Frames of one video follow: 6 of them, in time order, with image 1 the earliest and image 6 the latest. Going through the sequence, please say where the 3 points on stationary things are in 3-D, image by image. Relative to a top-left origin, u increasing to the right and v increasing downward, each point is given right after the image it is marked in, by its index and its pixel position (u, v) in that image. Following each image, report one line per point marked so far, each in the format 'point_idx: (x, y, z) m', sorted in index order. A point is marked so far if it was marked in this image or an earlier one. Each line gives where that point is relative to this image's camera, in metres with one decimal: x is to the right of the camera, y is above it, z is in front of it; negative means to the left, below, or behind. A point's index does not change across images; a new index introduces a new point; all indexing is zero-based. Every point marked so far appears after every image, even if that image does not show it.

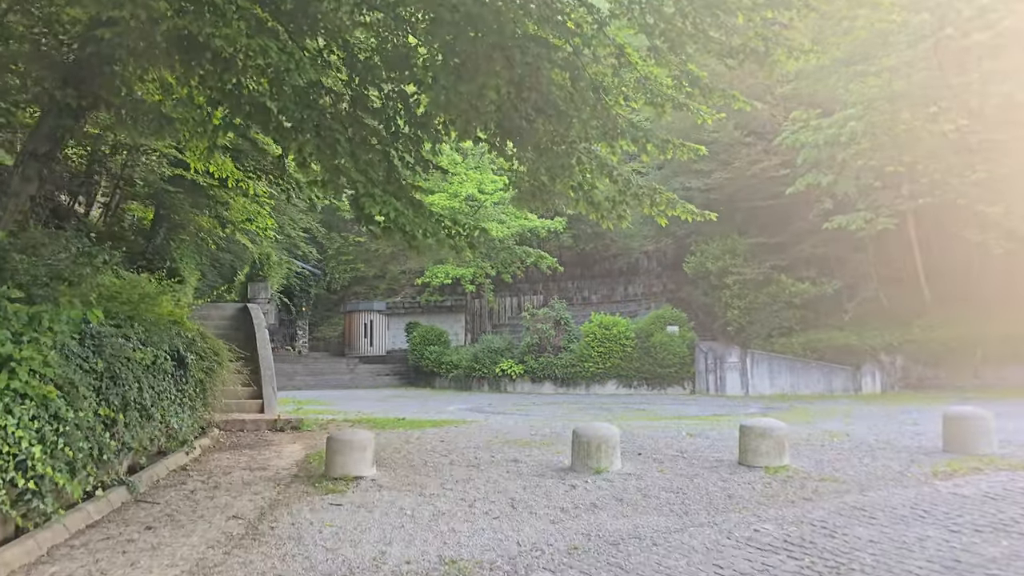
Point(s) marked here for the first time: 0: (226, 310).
0: (-3.1, -0.3, +10.3) m
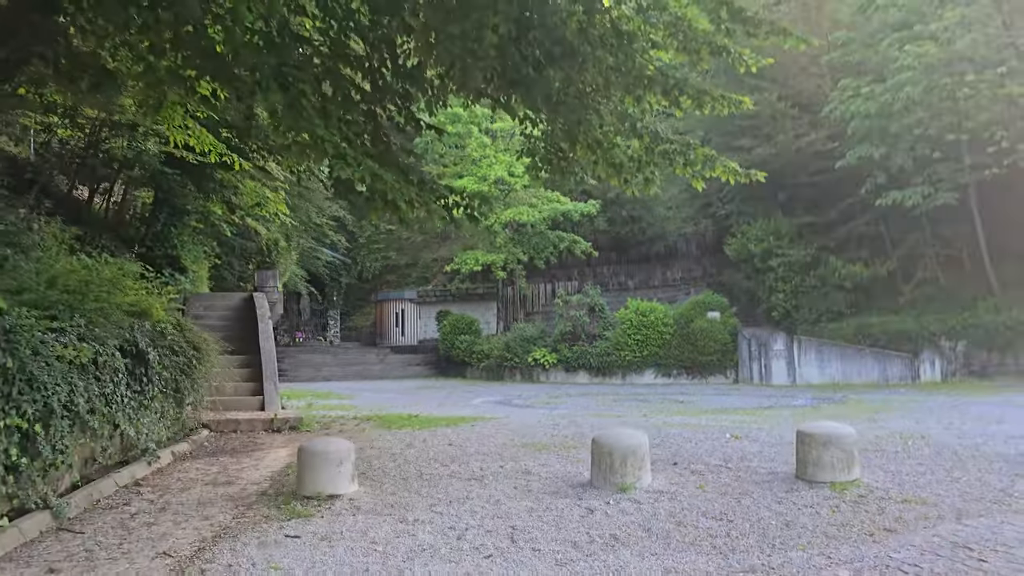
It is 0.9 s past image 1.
0: (-2.9, -0.1, +9.7) m
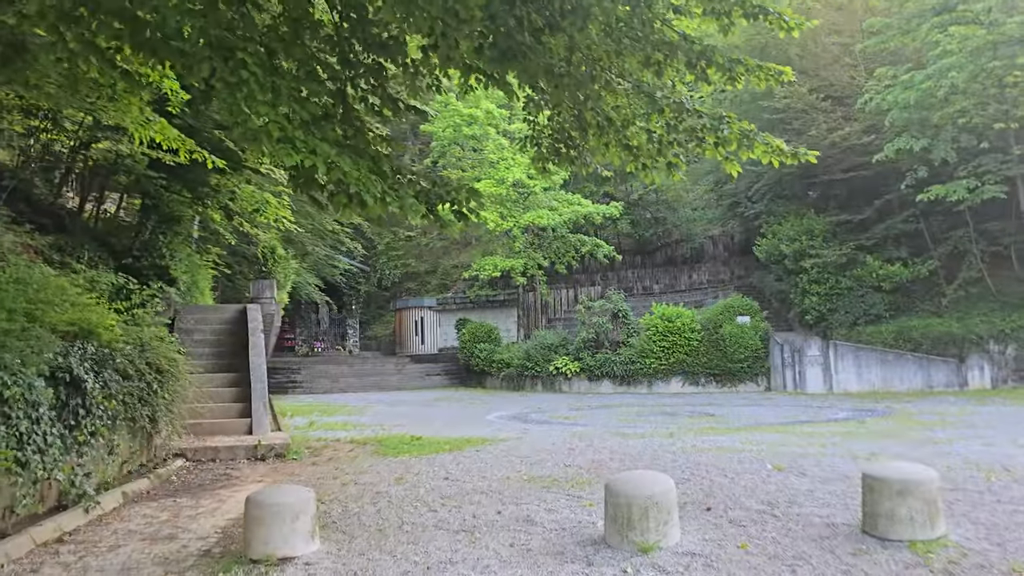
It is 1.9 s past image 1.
0: (-2.7, -0.2, +9.0) m
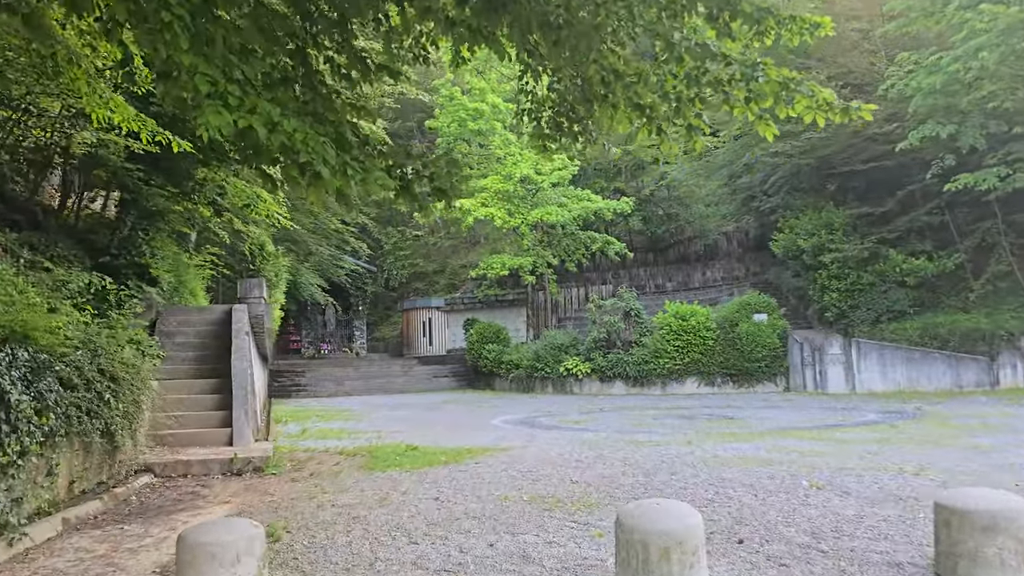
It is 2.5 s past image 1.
0: (-2.7, -0.2, +8.4) m
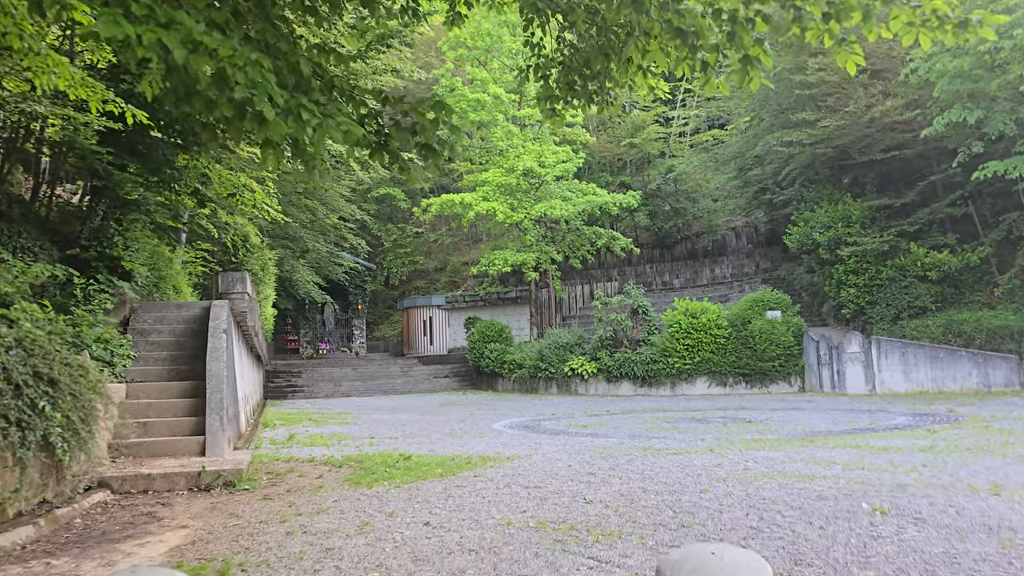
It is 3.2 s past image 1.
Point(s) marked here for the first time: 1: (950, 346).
0: (-2.7, -0.2, +7.8) m
1: (+6.0, -0.8, +13.1) m
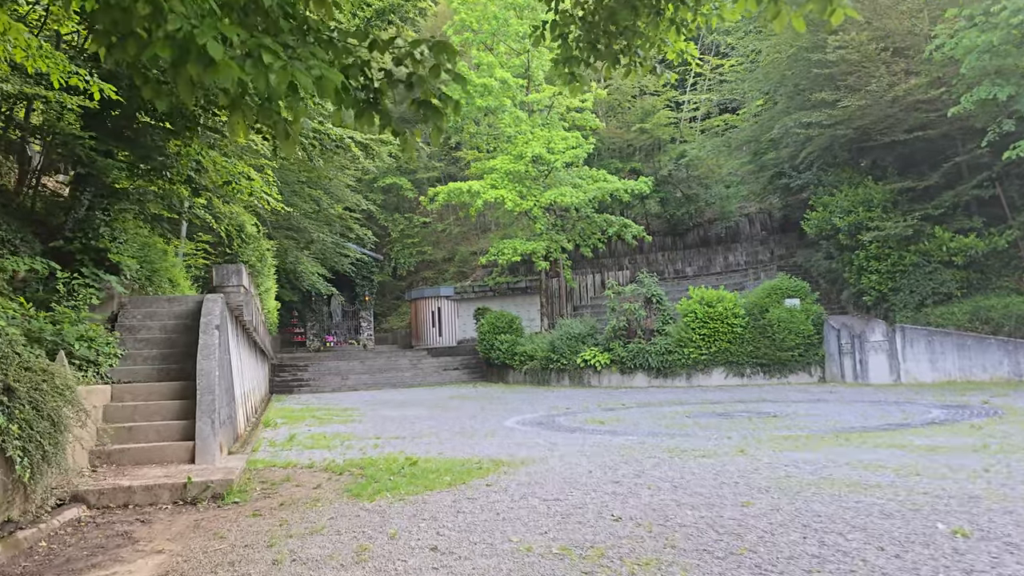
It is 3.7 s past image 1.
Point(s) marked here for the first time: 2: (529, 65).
0: (-2.6, -0.1, +7.4) m
1: (+6.2, -0.6, +12.6) m
2: (+0.4, +4.5, +19.3) m
